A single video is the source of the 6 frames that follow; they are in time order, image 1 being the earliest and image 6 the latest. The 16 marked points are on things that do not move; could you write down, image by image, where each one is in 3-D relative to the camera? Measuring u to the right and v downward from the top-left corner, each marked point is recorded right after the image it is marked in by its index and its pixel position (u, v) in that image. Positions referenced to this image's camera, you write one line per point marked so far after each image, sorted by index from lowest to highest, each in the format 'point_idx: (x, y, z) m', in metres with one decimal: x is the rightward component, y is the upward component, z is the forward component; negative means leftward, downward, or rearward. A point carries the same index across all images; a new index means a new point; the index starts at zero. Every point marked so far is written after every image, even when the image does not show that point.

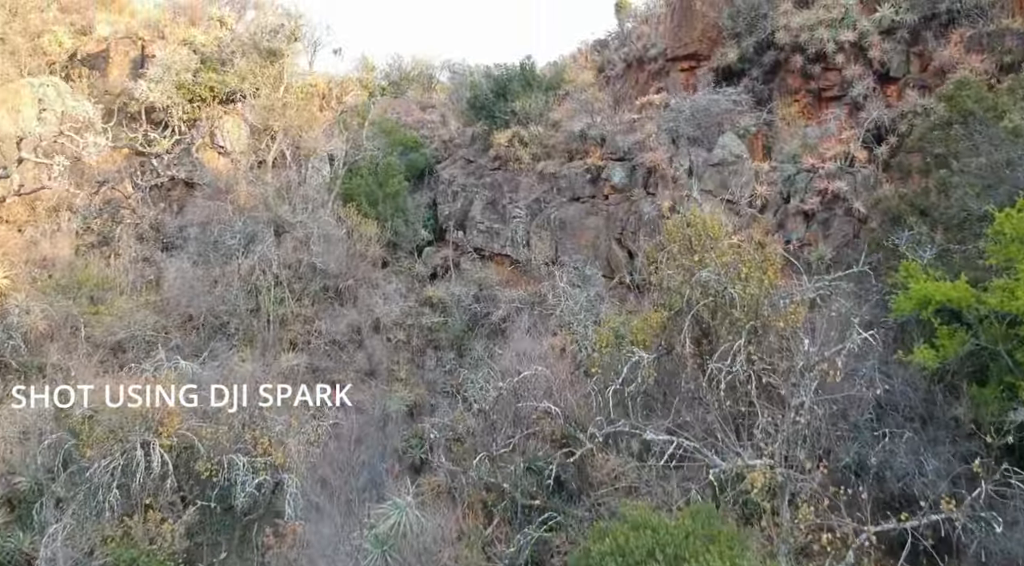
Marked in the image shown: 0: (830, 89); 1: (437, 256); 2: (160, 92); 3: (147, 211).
0: (+5.7, +3.5, +15.8) m
1: (-1.4, +0.5, +15.9) m
2: (-6.8, +3.7, +17.1) m
3: (-6.5, +1.2, +15.8) m
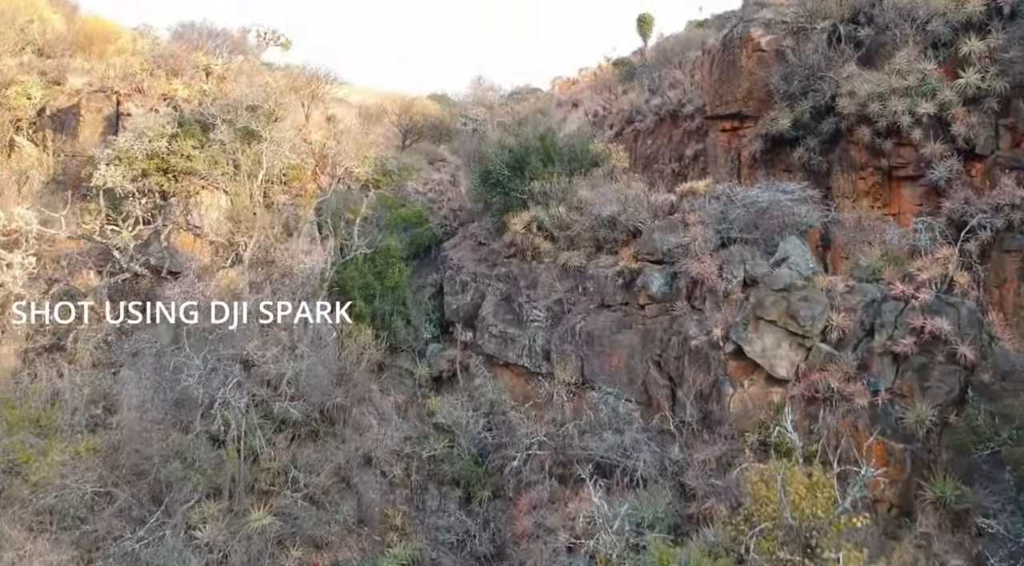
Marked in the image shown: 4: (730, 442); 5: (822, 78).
0: (+5.9, +1.8, +13.5) m
1: (-1.1, -1.2, +13.7) m
2: (-6.5, +2.1, +15.0) m
3: (-6.3, -0.5, +13.7) m
4: (+2.4, -1.8, +9.9) m
5: (+5.2, +3.4, +14.8) m
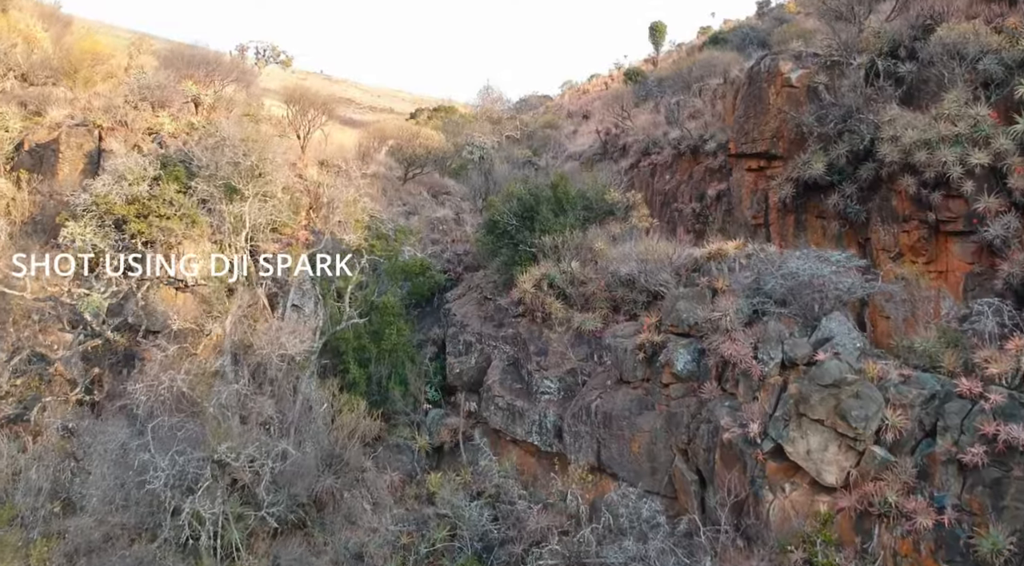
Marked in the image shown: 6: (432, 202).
0: (+6.1, +0.8, +12.2) m
1: (-1.0, -2.1, +12.5) m
2: (-6.3, +1.2, +13.8) m
3: (-6.1, -1.3, +12.6) m
4: (+2.5, -2.7, +8.6) m
5: (+5.3, +2.5, +13.5) m
6: (-1.7, +1.7, +19.3) m
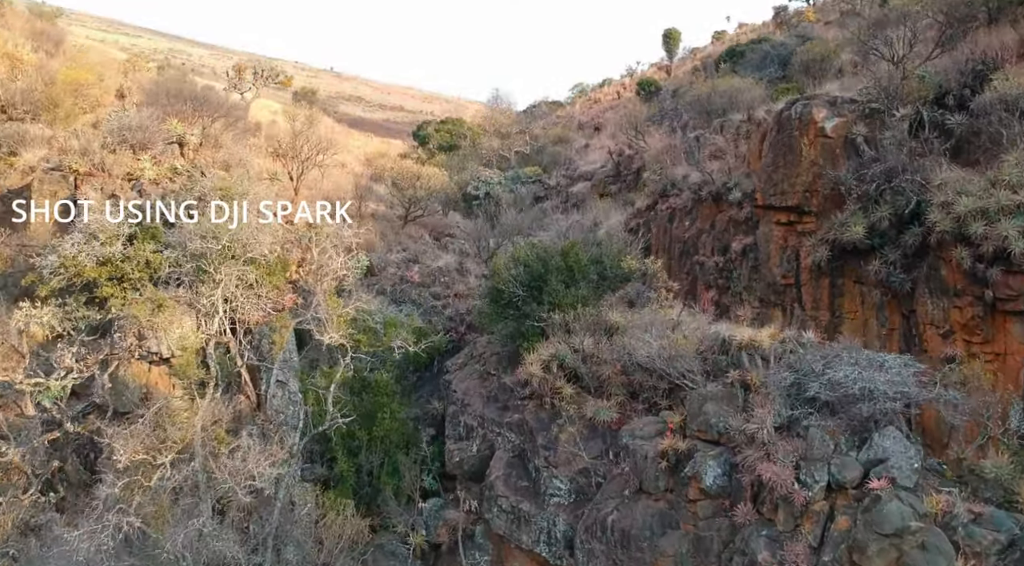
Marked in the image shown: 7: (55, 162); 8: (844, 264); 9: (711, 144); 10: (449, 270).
0: (+6.1, -0.2, +10.9) m
1: (-0.9, -3.1, +11.3) m
2: (-6.3, +0.2, +12.6) m
3: (-6.1, -2.4, +11.4) m
4: (+2.5, -3.7, +7.3) m
5: (+5.4, +1.4, +12.2) m
6: (-1.6, +0.7, +18.0) m
7: (-8.3, +2.2, +16.0) m
8: (+4.8, +0.3, +12.9) m
9: (+4.0, +2.8, +17.9) m
10: (-1.2, +0.2, +16.7) m
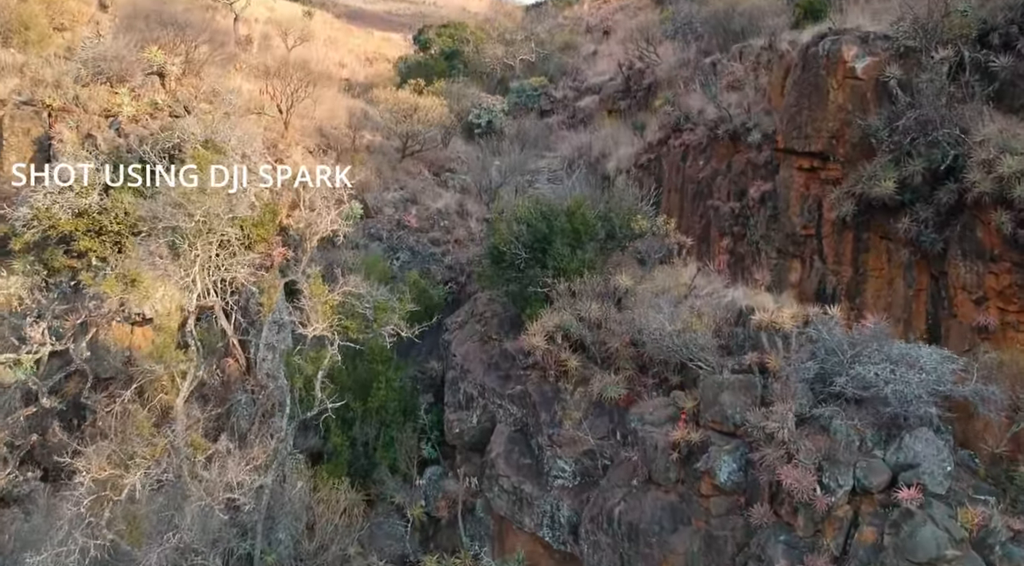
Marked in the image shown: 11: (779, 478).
0: (+6.2, +0.1, +10.1) m
1: (-0.9, -2.7, +10.8) m
2: (-6.2, +0.7, +11.8) m
3: (-6.0, -1.9, +10.9) m
4: (+2.5, -3.8, +7.0) m
5: (+5.5, +1.9, +11.2) m
6: (-1.5, +1.9, +17.1) m
7: (-8.2, +3.2, +14.9) m
8: (+4.9, +0.9, +12.0) m
9: (+4.1, +4.0, +16.7) m
10: (-1.1, +1.3, +15.9) m
11: (+2.4, -1.7, +8.0) m
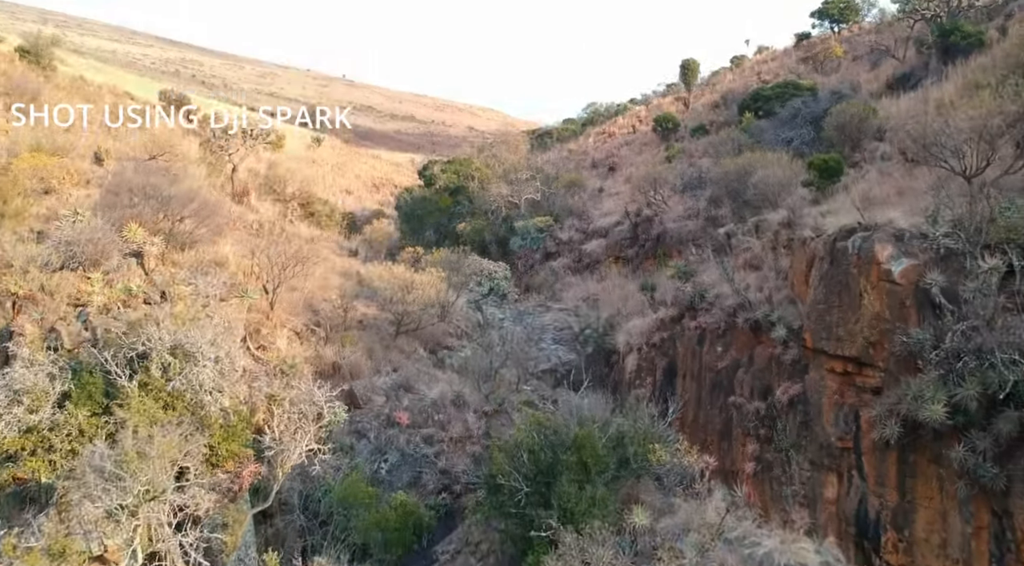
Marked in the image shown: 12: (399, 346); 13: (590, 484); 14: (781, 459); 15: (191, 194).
0: (+6.1, -2.4, +8.6) m
1: (-0.9, -5.2, +9.0) m
2: (-6.2, -2.0, +10.5) m
3: (-6.1, -4.5, +9.2) m
4: (+2.5, -5.9, +5.1) m
5: (+5.5, -0.7, +9.9) m
6: (-1.5, -1.5, +15.8) m
7: (-8.2, +0.1, +13.9) m
8: (+4.9, -1.9, +10.6) m
9: (+4.1, +0.6, +15.7) m
10: (-1.1, -2.0, +14.5) m
11: (+2.4, -4.0, +6.4) m
12: (-2.1, -1.2, +16.4) m
13: (+0.9, -2.2, +9.8) m
14: (+3.8, -2.5, +12.4) m
15: (-6.3, +1.8, +17.5) m
